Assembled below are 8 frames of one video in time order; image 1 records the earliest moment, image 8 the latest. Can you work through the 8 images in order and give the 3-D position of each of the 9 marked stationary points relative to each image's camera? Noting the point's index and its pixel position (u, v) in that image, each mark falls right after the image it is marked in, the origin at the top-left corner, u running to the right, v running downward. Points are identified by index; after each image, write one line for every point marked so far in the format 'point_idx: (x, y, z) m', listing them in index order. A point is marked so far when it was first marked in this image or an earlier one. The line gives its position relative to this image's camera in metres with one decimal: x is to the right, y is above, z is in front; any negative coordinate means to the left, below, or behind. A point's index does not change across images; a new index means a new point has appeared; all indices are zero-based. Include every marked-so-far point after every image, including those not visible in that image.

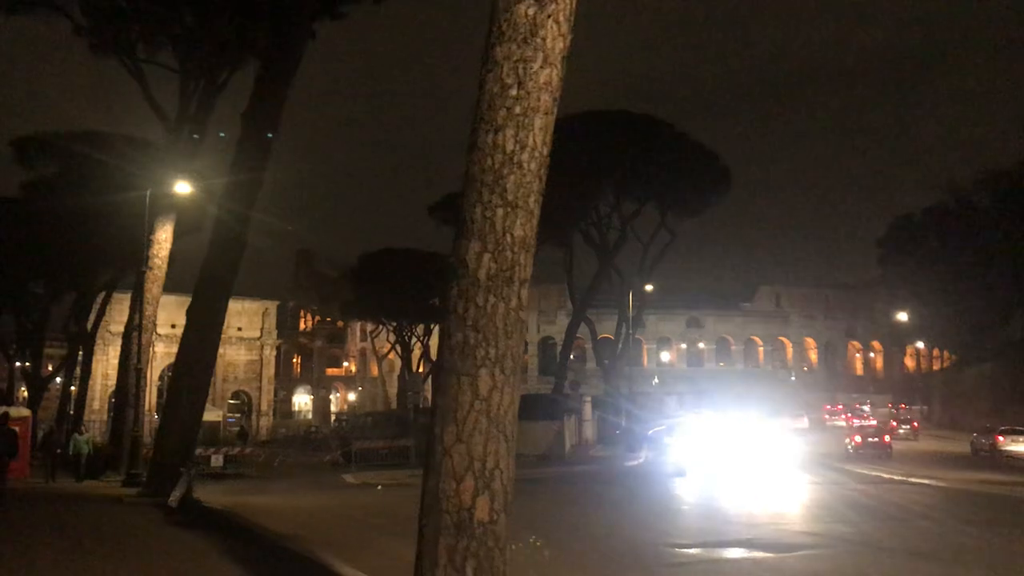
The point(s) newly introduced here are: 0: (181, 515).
0: (-5.3, -3.6, +17.7) m
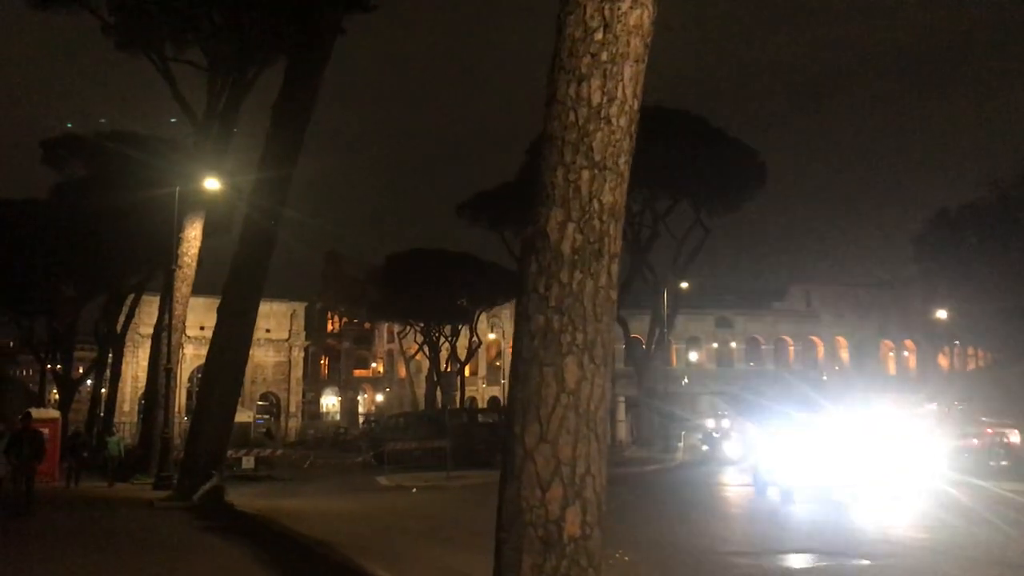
0: (-4.6, -3.6, +17.1) m
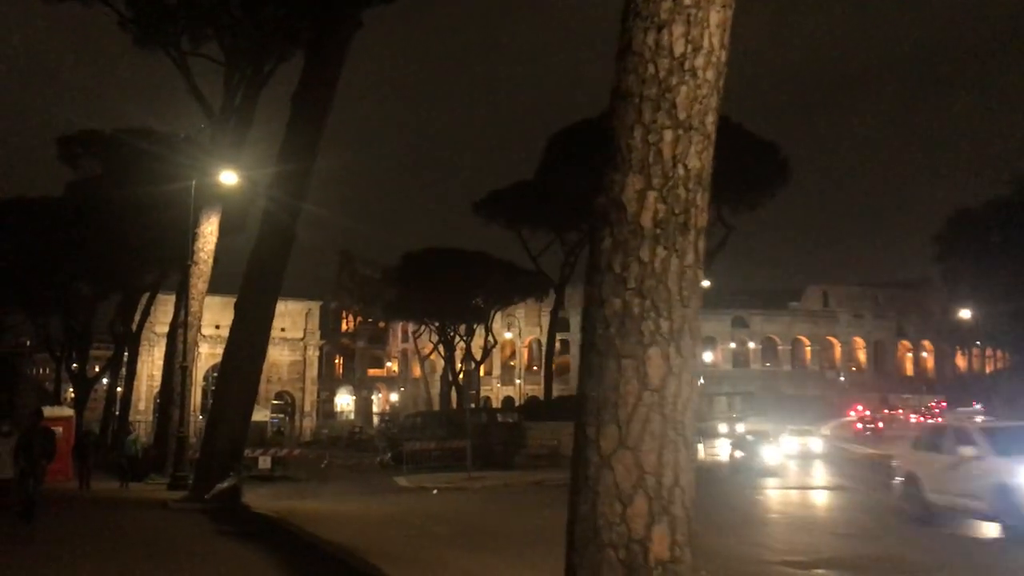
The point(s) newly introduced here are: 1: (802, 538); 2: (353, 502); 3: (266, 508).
0: (-4.2, -3.5, +16.6) m
1: (+3.8, -3.2, +14.5) m
2: (-2.7, -3.8, +19.5) m
3: (-4.0, -3.6, +18.1) m
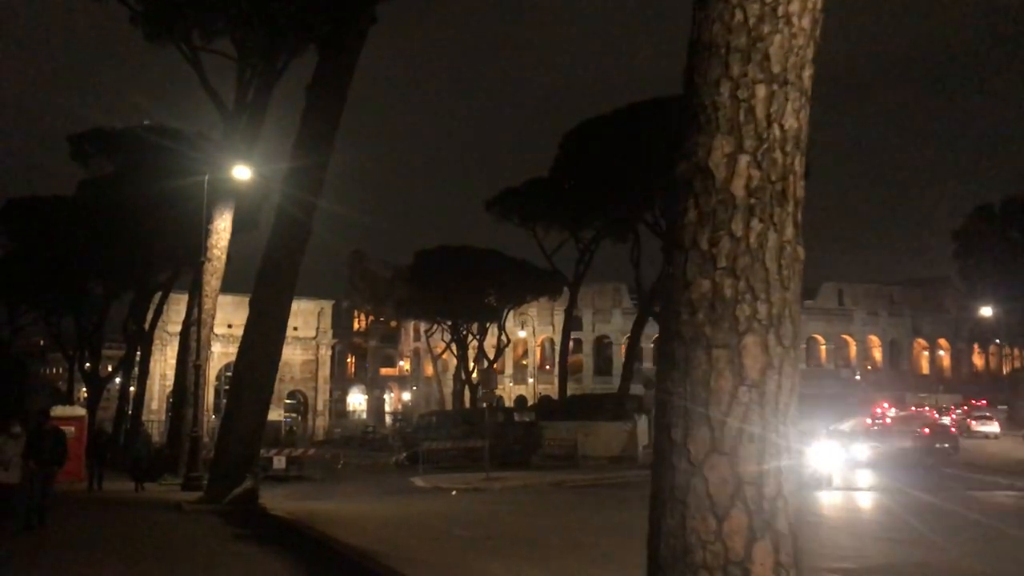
0: (-3.9, -3.5, +16.2) m
1: (+4.1, -3.2, +14.0) m
2: (-2.4, -3.7, +19.1) m
3: (-3.7, -3.5, +17.7) m
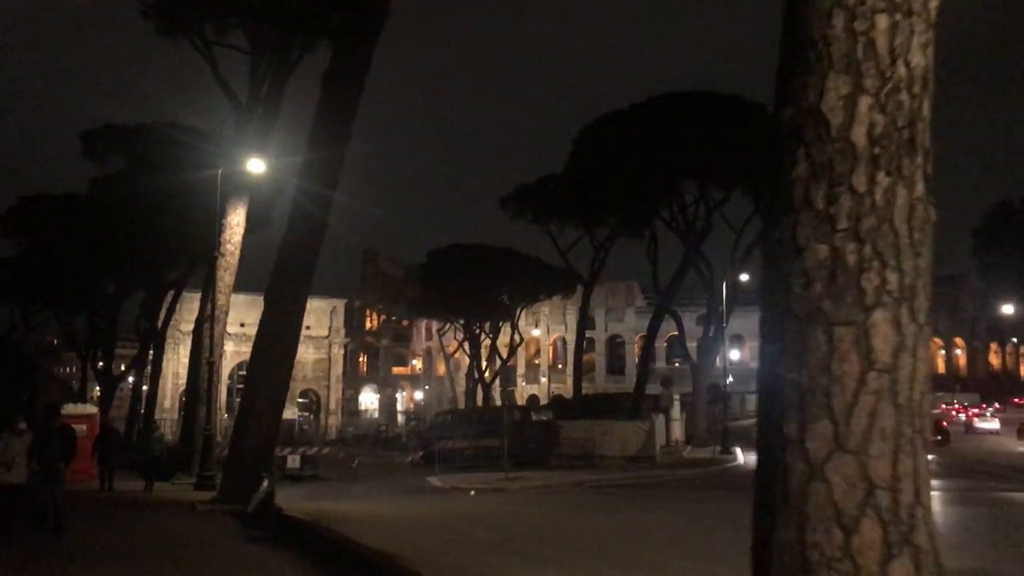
0: (-3.6, -3.4, +15.8) m
1: (+4.3, -3.1, +13.5) m
2: (-2.1, -3.6, +18.6) m
3: (-3.4, -3.5, +17.3) m
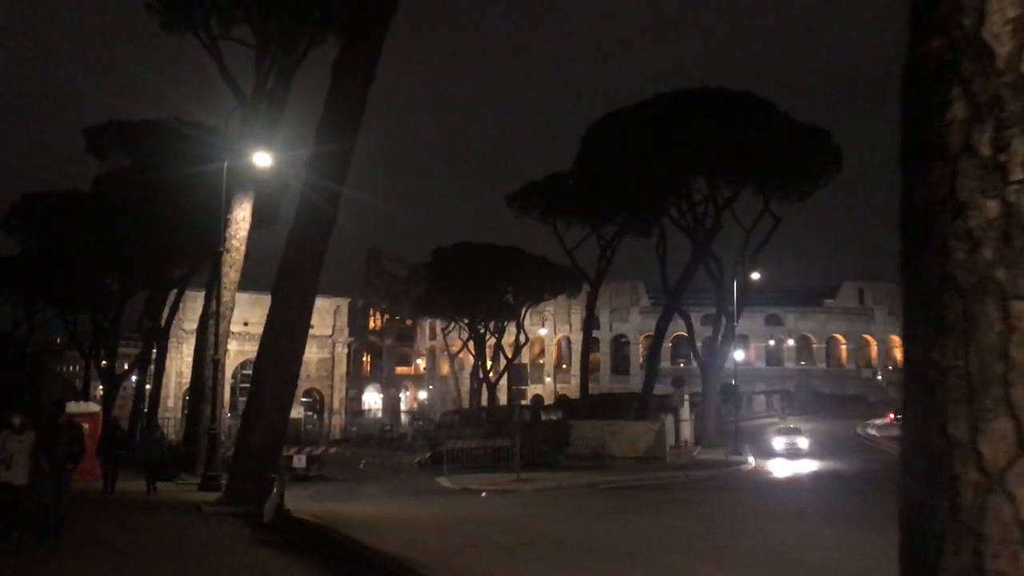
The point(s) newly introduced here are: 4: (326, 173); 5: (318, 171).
0: (-3.4, -3.3, +15.4) m
1: (+4.5, -3.0, +13.0) m
2: (-1.9, -3.5, +18.2) m
3: (-3.2, -3.4, +16.9) m
4: (-3.1, +1.9, +18.9) m
5: (-3.3, +2.0, +18.9) m
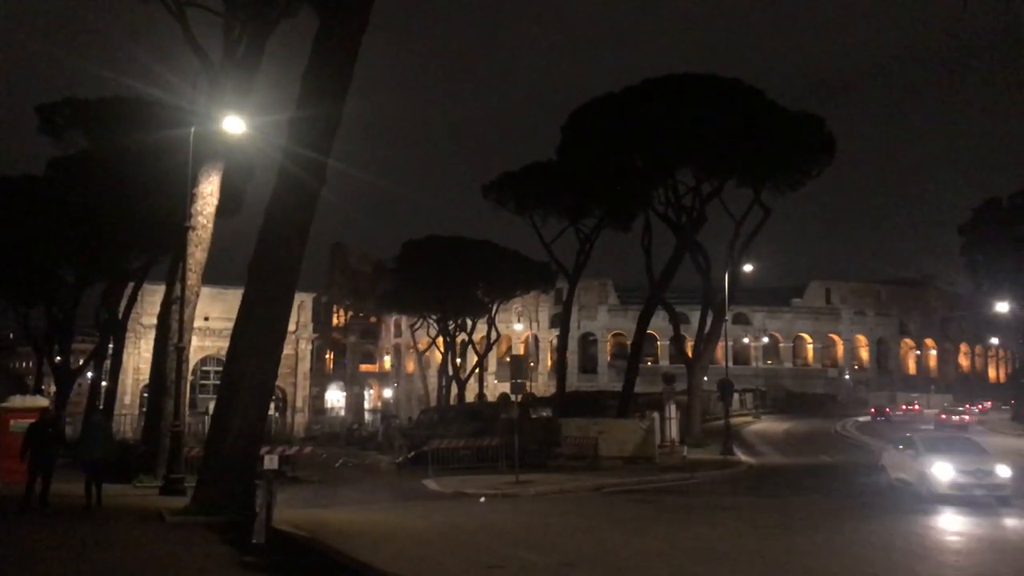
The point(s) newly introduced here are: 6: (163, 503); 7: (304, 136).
0: (-3.3, -3.0, +13.3) m
1: (+4.7, -2.8, +11.3) m
2: (-1.8, -3.3, +16.2) m
3: (-3.1, -3.1, +14.9) m
4: (-3.1, +2.3, +16.8) m
5: (-3.3, +2.3, +16.9) m
6: (-5.8, -3.5, +18.5) m
7: (-3.2, +2.3, +16.8) m
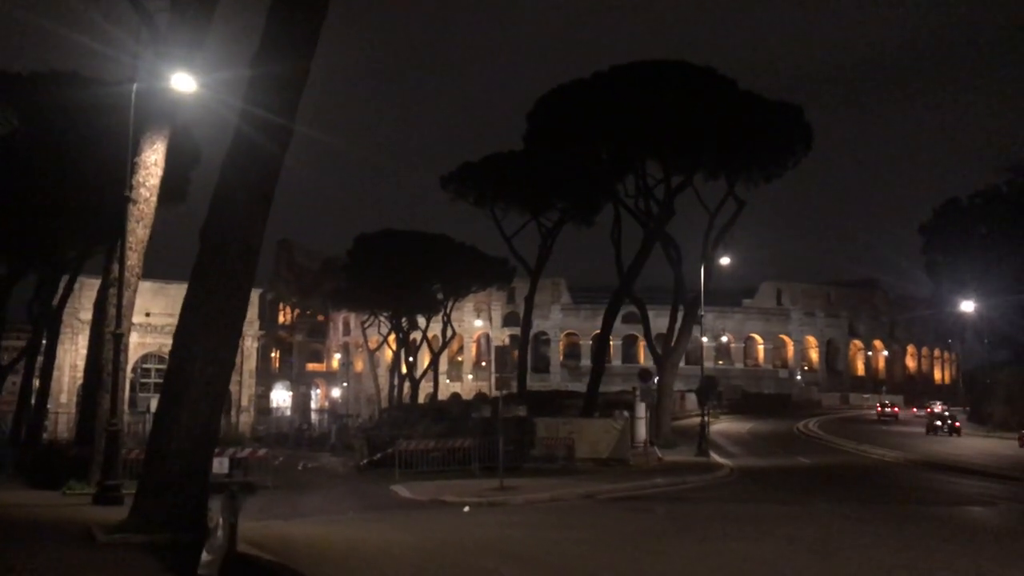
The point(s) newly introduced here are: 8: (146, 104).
0: (-3.3, -2.7, +11.2) m
1: (+4.8, -2.6, +9.5) m
2: (-2.0, -3.0, +14.2) m
3: (-3.2, -2.8, +12.7) m
4: (-3.2, +2.5, +14.7) m
5: (-3.4, +2.6, +14.7) m
6: (-6.1, -3.3, +16.2) m
7: (-3.3, +2.6, +14.7) m
8: (-6.4, +3.1, +19.3) m
